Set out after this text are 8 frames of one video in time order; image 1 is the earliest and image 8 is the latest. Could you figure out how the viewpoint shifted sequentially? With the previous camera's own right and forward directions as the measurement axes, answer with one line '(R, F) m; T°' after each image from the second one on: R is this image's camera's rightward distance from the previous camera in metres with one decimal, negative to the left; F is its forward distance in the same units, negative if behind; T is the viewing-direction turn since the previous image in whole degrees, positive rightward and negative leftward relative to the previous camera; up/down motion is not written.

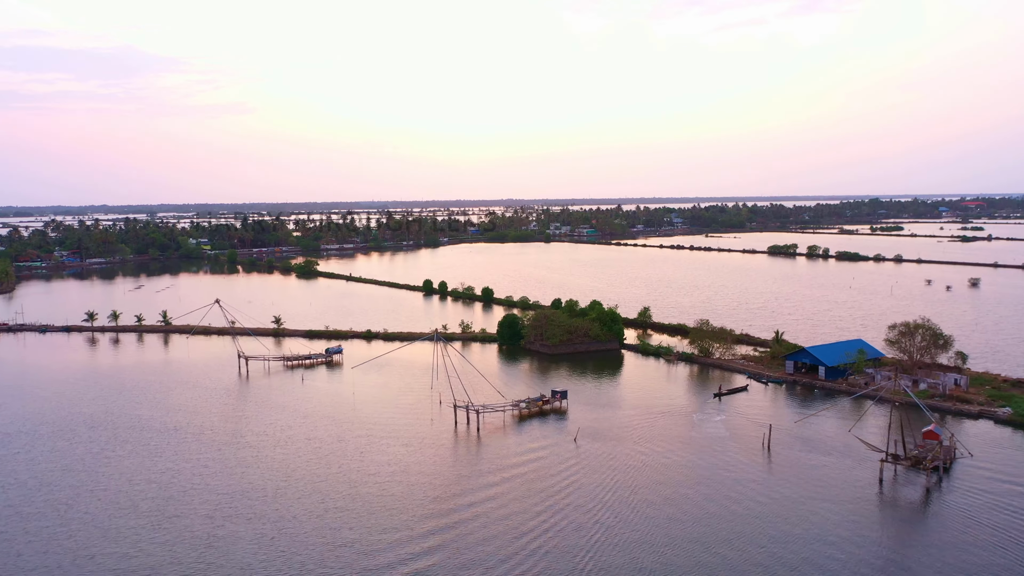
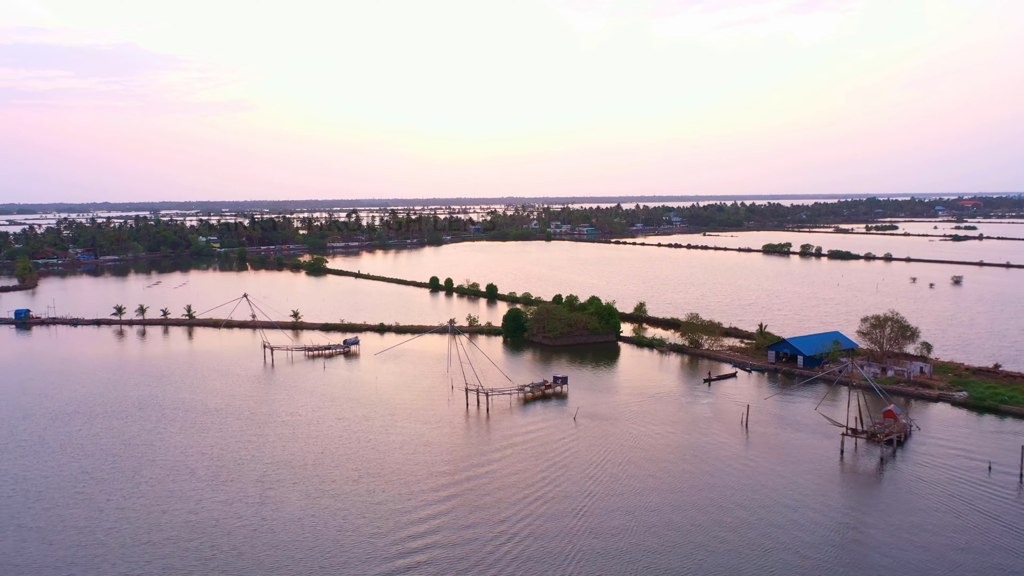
(-0.1, -0.8) m; 0°
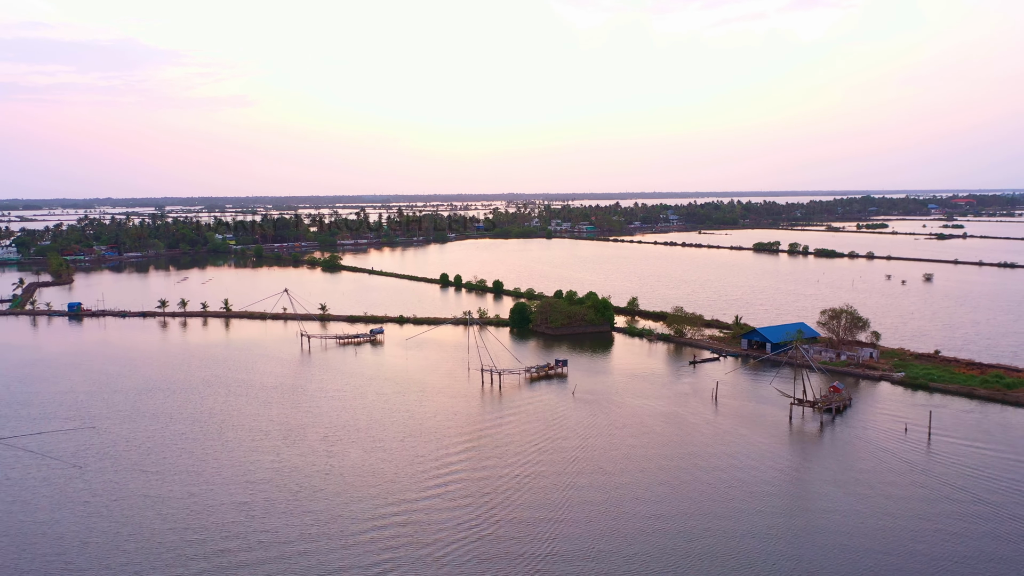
(-0.1, -1.4) m; 0°
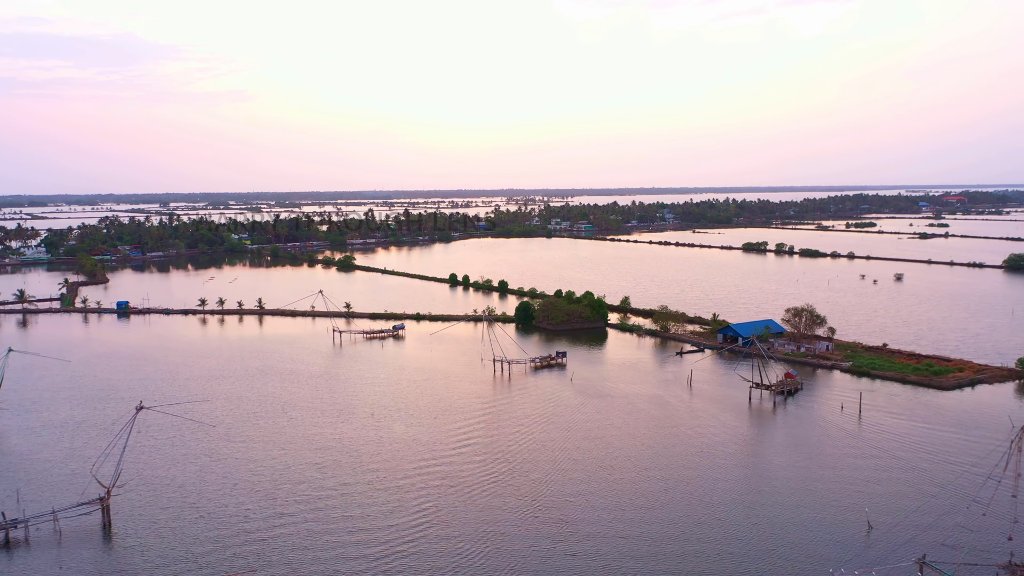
(-0.1, -1.7) m; 0°
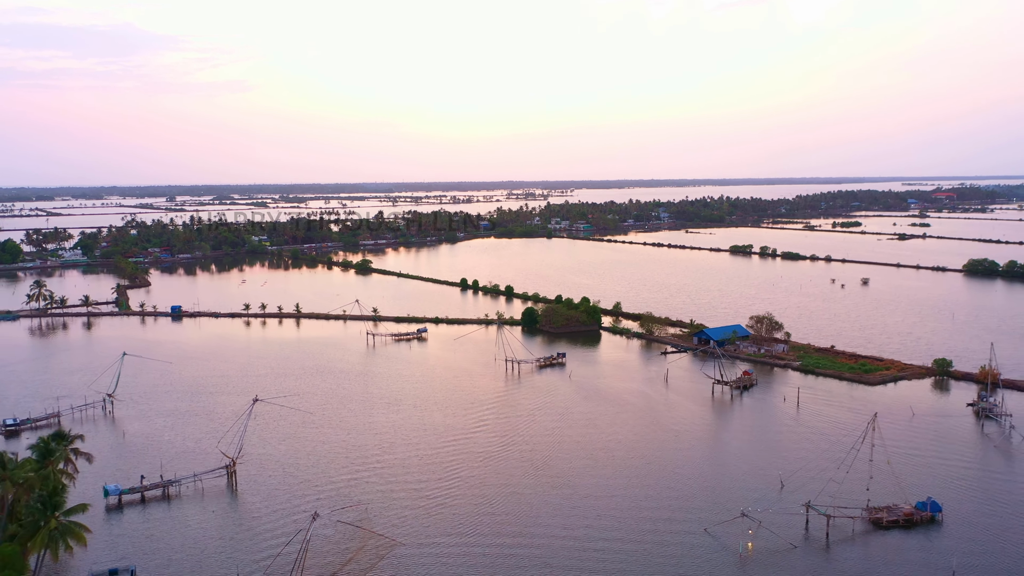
(-0.2, -2.3) m; 0°
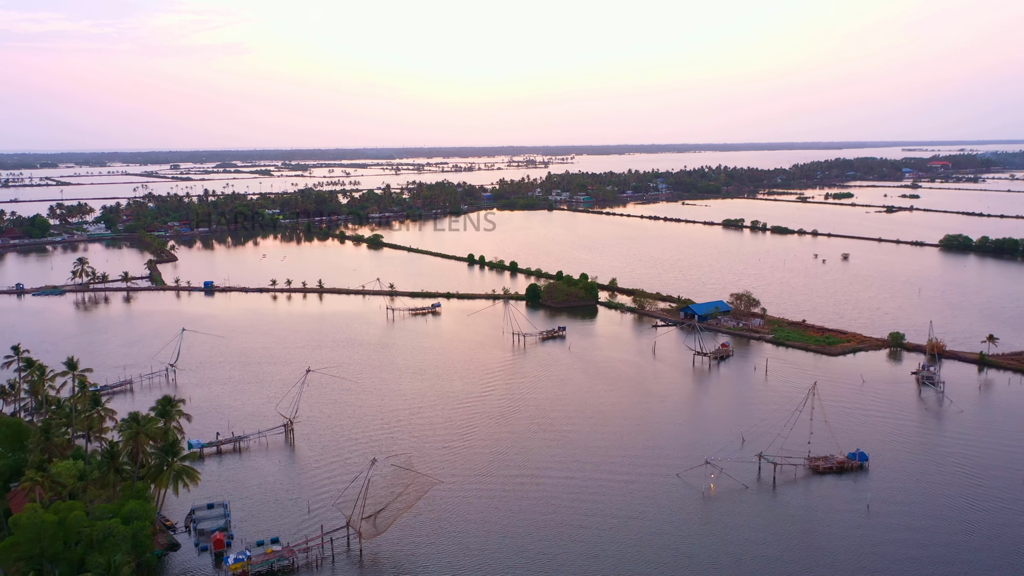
(-0.1, -1.7) m; 0°
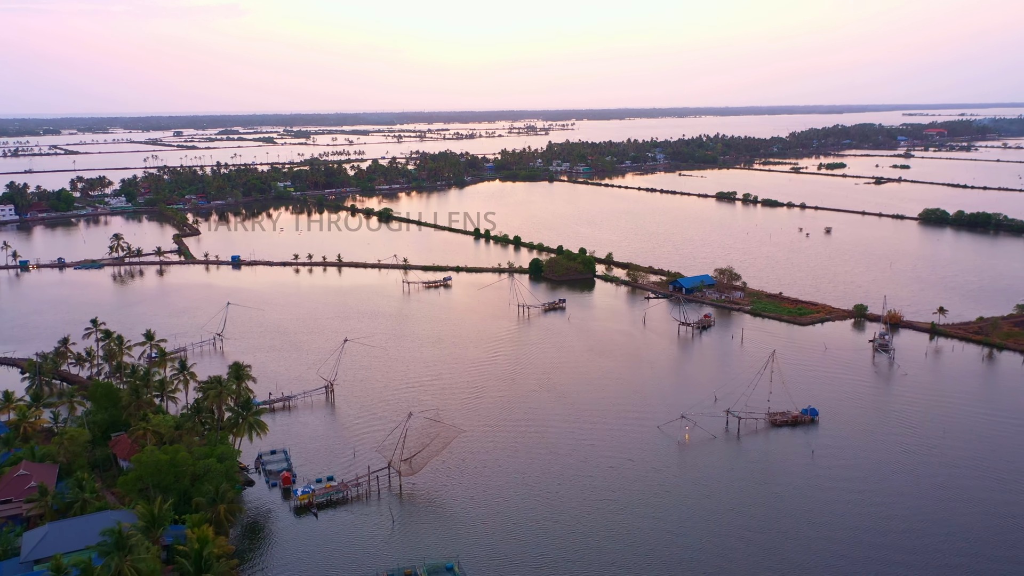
(-0.1, -1.7) m; 0°
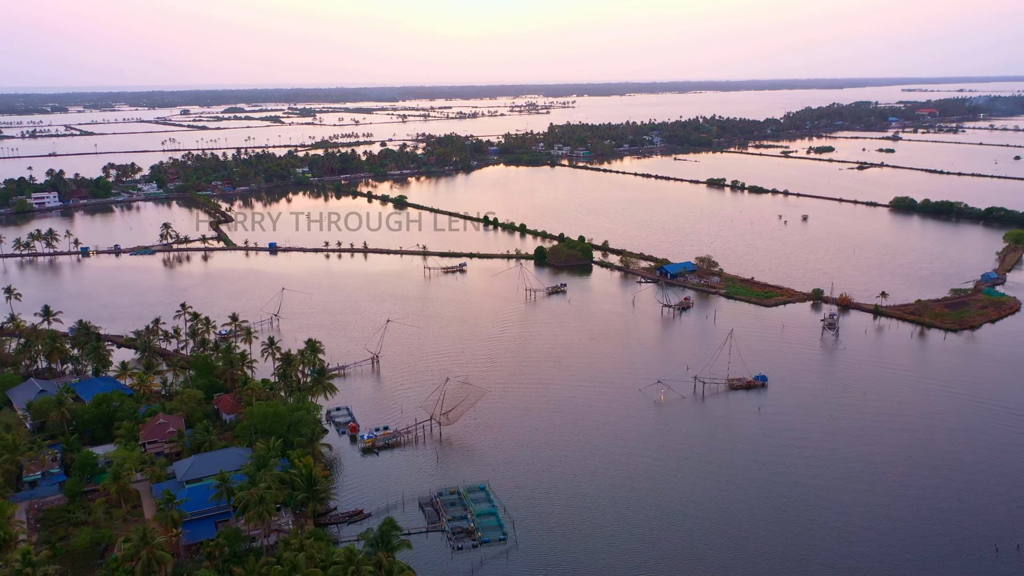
(-0.2, -2.8) m; 0°
